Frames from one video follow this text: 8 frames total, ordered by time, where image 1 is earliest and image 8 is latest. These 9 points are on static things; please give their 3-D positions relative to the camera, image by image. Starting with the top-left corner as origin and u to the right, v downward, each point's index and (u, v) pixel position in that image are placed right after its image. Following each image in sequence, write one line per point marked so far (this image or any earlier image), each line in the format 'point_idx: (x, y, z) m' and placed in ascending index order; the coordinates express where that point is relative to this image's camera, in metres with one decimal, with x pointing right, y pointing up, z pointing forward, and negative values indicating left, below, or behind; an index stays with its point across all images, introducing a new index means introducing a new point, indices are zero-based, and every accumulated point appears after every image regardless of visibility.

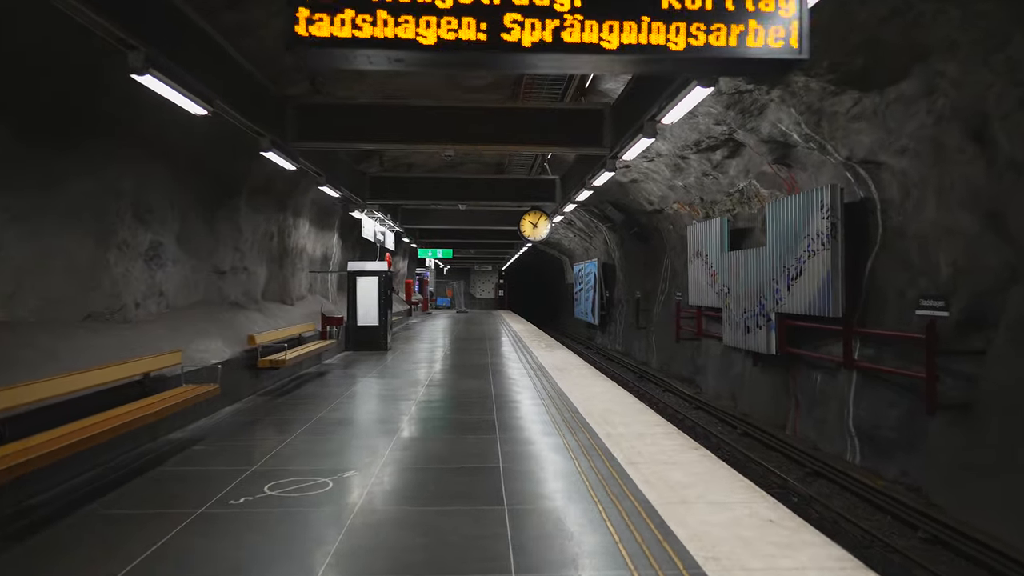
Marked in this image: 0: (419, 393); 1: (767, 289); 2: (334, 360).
0: (-0.8, -1.0, +7.0) m
1: (+3.0, 0.0, +8.9) m
2: (-2.3, -0.9, +9.7) m
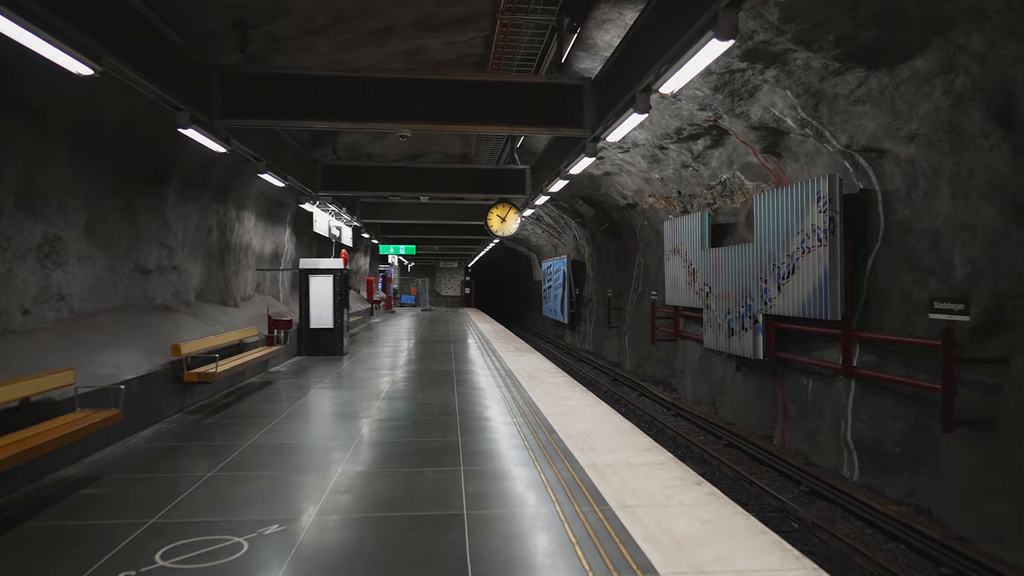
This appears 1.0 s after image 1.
0: (-1.1, -1.0, +6.2) m
1: (+2.6, 0.0, +8.2) m
2: (-2.7, -0.9, +8.8) m
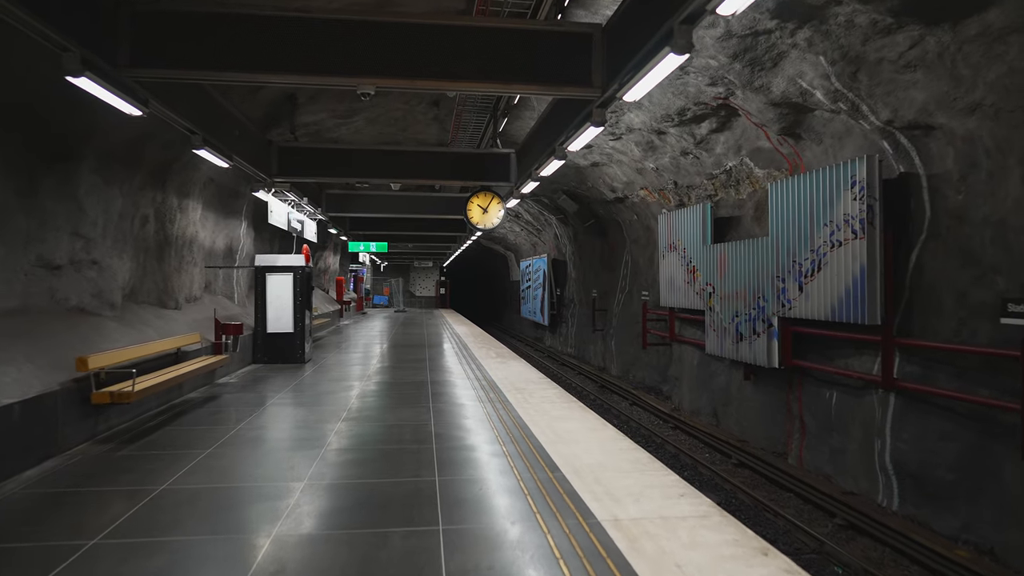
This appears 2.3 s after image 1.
0: (-1.2, -1.0, +5.2) m
1: (+2.5, 0.0, +7.3) m
2: (-2.8, -0.9, +7.7) m
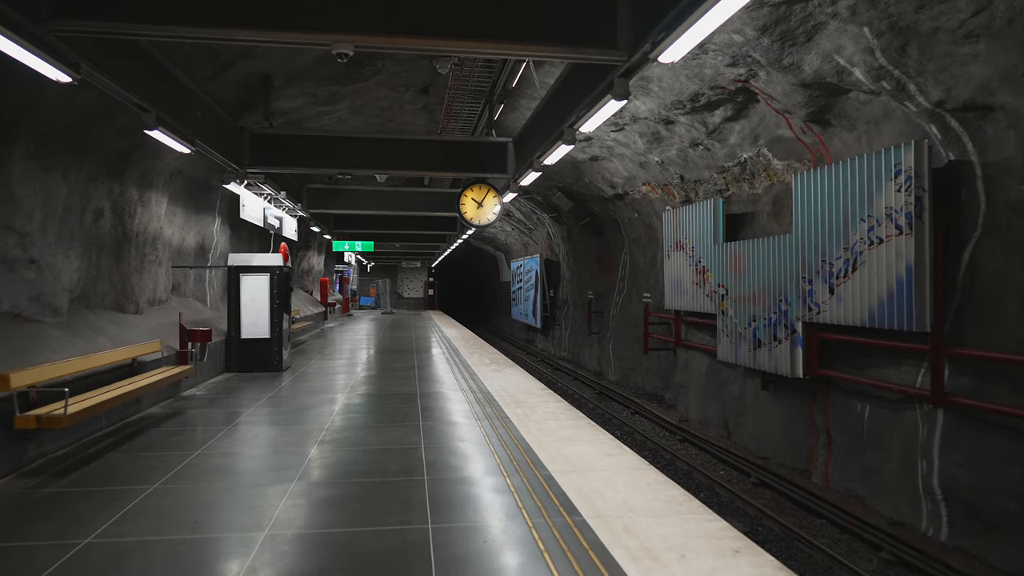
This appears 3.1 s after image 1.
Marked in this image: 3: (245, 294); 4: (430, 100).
0: (-1.2, -1.0, +4.5) m
1: (+2.4, 0.0, +6.7) m
2: (-2.9, -0.9, +7.0) m
3: (-2.9, -0.1, +8.4) m
4: (-1.0, +2.2, +8.9) m
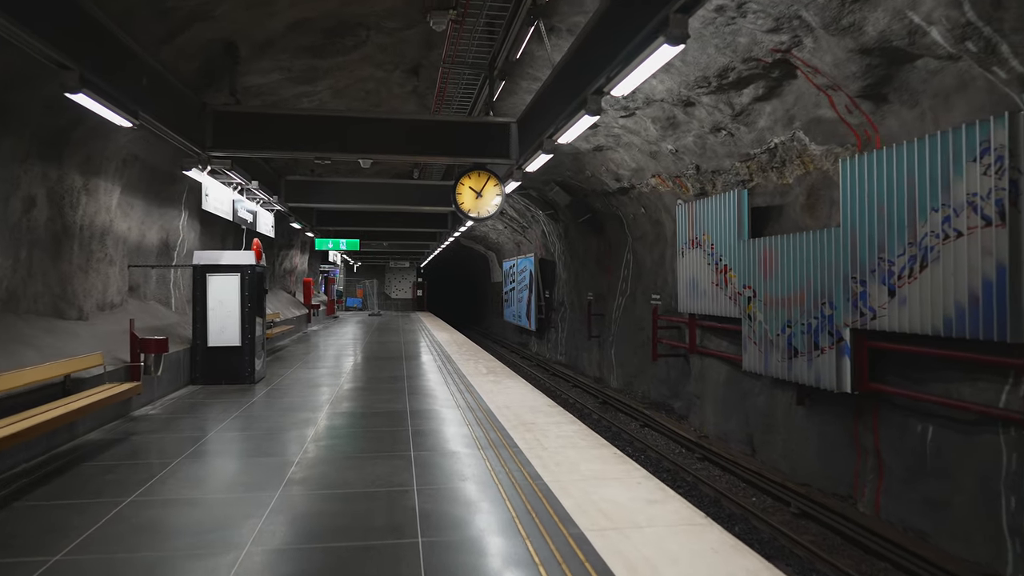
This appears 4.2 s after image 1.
0: (-1.1, -1.0, +3.6) m
1: (+2.5, 0.0, +5.8) m
2: (-2.8, -0.9, +6.0) m
3: (-2.9, -0.1, +7.4) m
4: (-1.0, +2.2, +8.0) m
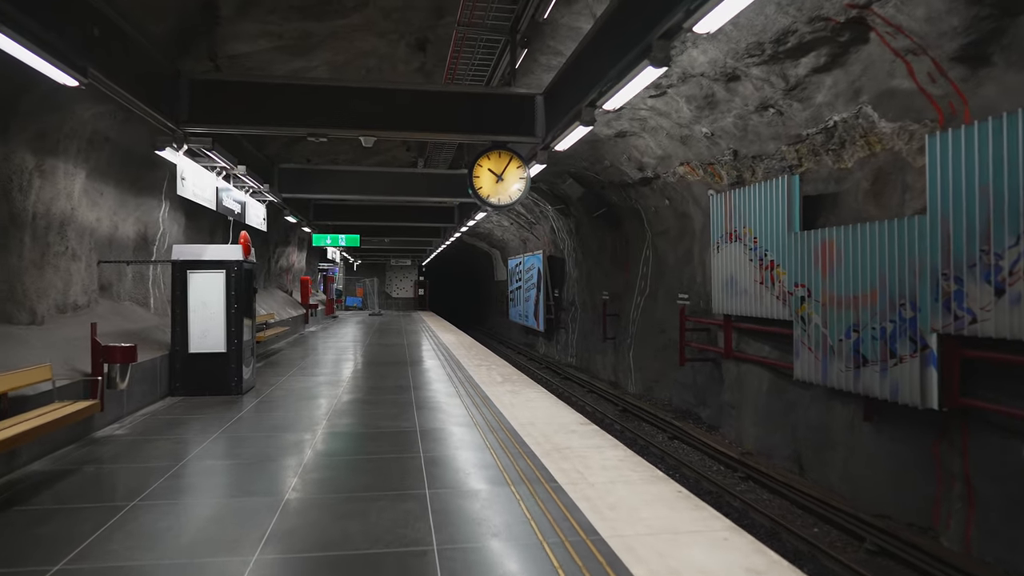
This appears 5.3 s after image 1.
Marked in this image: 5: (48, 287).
0: (-0.9, -1.0, +2.7) m
1: (+2.6, 0.0, +5.0) m
2: (-2.7, -0.9, +5.2) m
3: (-2.7, -0.1, +6.6) m
4: (-0.8, +2.2, +7.2) m
5: (-3.2, 0.0, +5.2) m
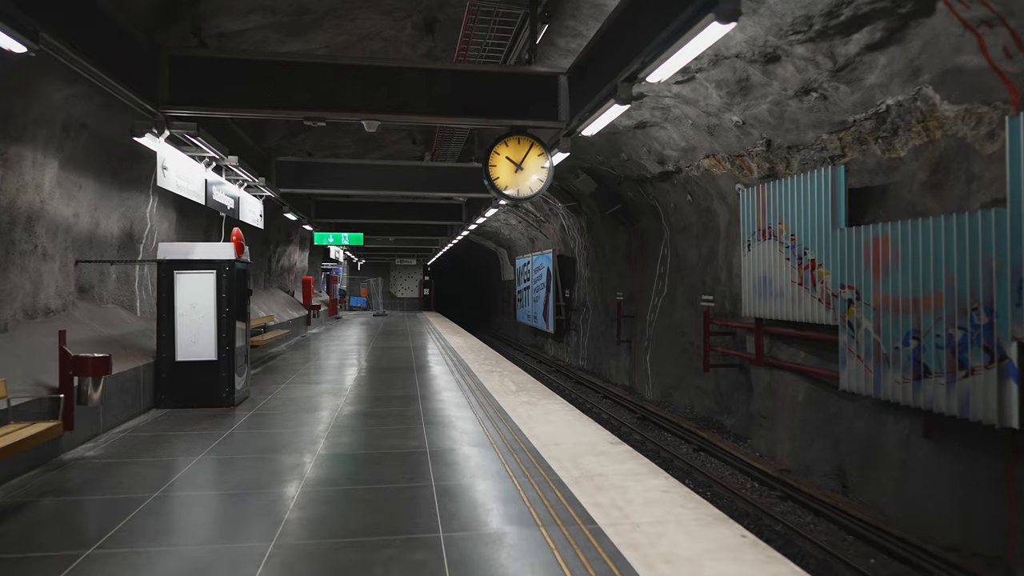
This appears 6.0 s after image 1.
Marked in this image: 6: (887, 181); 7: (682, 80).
0: (-0.8, -1.0, +2.2) m
1: (+2.8, 0.0, +4.4) m
2: (-2.5, -1.0, +4.6) m
3: (-2.6, -0.1, +6.0) m
4: (-0.6, +2.2, +6.6) m
5: (-3.0, 0.0, +4.7) m
6: (+2.9, +0.8, +5.8) m
7: (+1.6, +1.9, +7.0) m
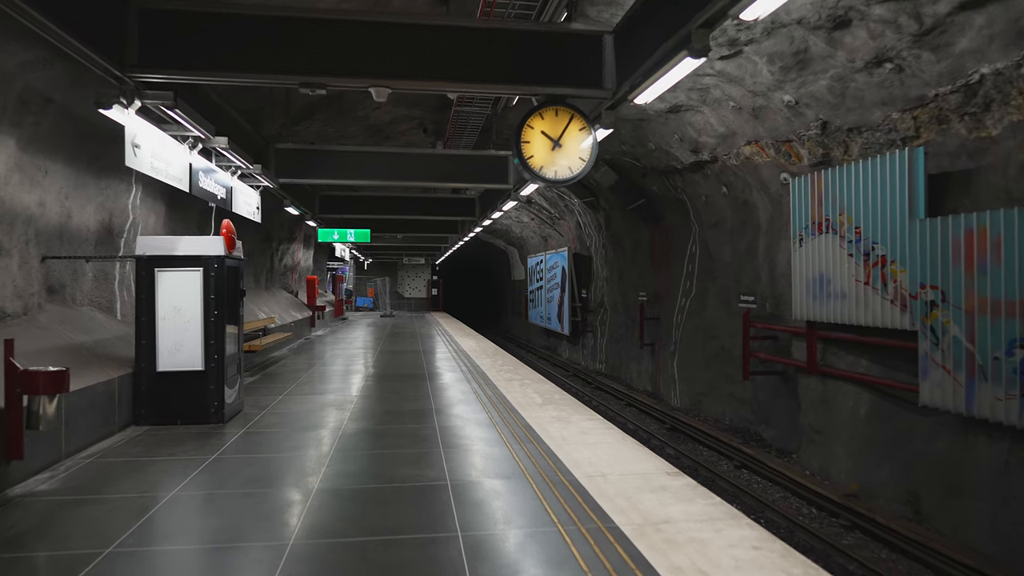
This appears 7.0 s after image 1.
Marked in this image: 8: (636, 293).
0: (-0.6, -1.0, +1.4) m
1: (+3.0, 0.0, +3.6) m
2: (-2.3, -1.0, +3.9) m
3: (-2.4, -0.1, +5.3) m
4: (-0.4, +2.2, +5.8) m
5: (-2.9, 0.0, +3.9) m
6: (+3.0, +0.8, +5.0) m
7: (+1.8, +1.9, +6.2) m
8: (+2.1, -0.1, +12.6) m
